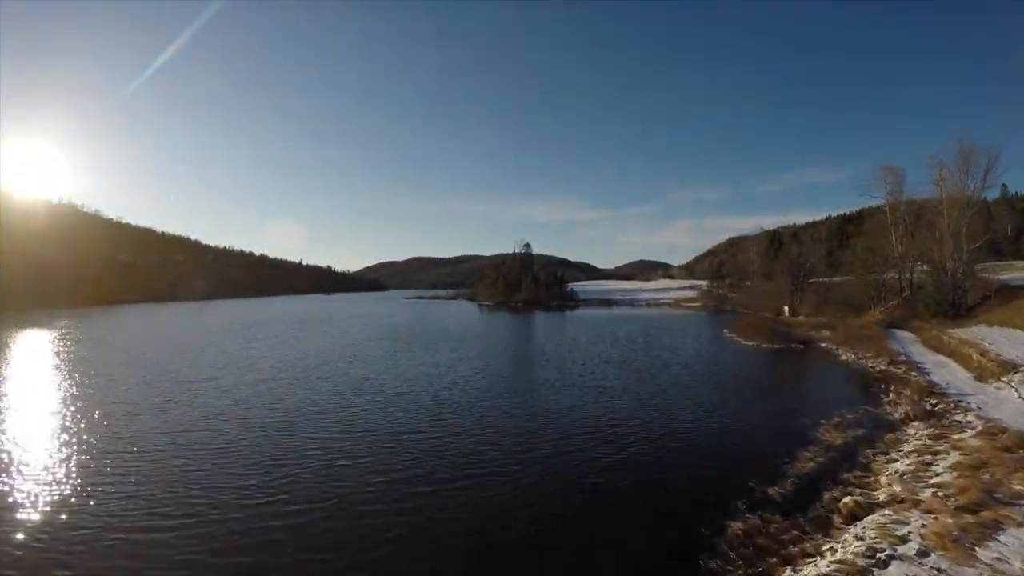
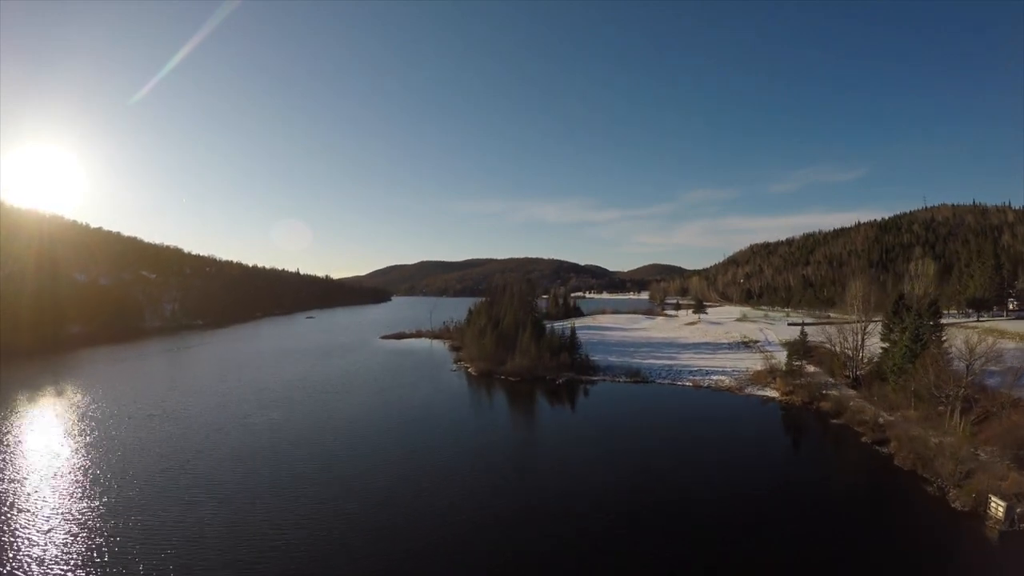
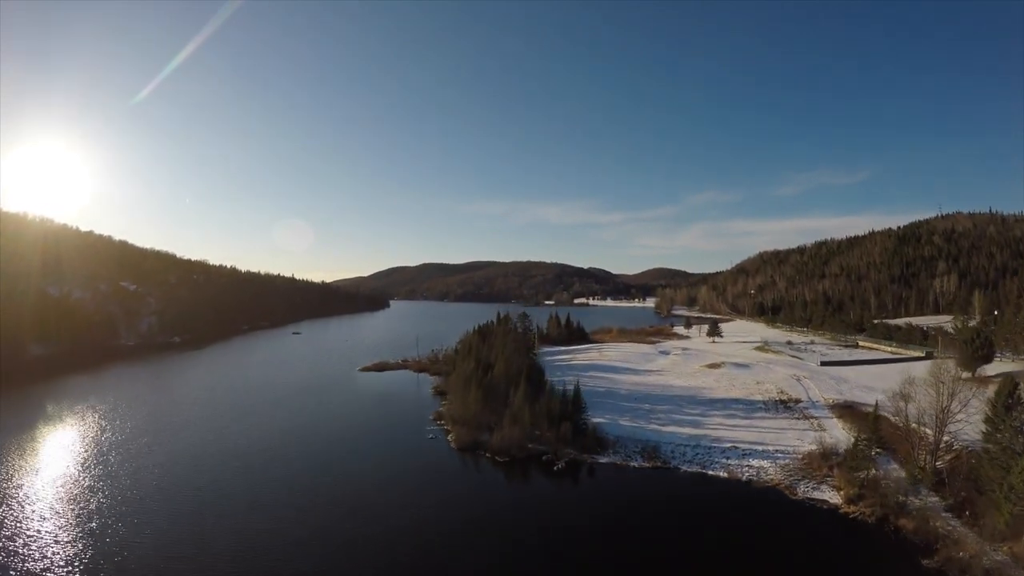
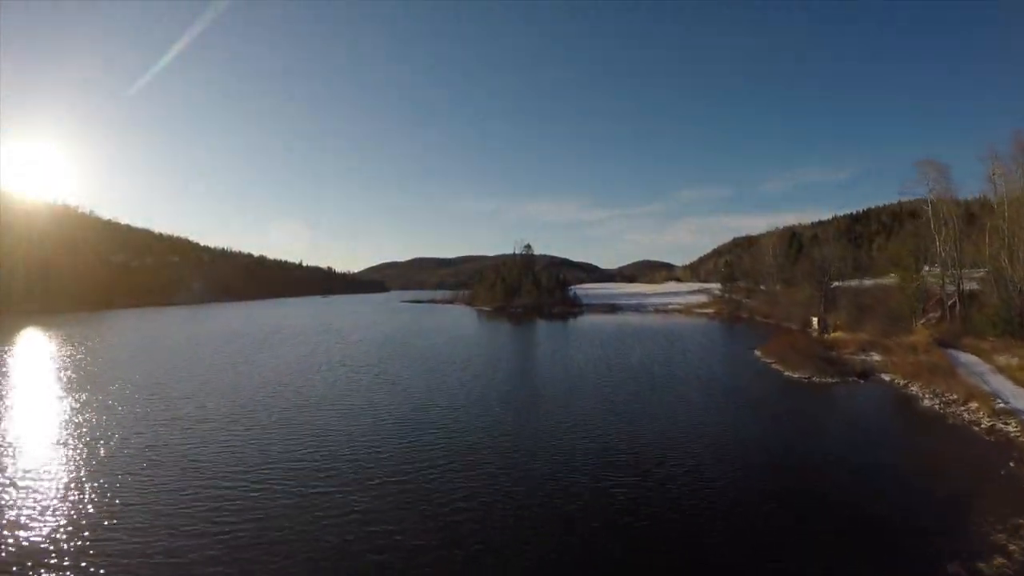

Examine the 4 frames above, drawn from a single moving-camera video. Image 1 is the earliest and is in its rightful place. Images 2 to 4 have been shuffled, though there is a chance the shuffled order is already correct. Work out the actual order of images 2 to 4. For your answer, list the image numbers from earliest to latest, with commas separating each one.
4, 2, 3
